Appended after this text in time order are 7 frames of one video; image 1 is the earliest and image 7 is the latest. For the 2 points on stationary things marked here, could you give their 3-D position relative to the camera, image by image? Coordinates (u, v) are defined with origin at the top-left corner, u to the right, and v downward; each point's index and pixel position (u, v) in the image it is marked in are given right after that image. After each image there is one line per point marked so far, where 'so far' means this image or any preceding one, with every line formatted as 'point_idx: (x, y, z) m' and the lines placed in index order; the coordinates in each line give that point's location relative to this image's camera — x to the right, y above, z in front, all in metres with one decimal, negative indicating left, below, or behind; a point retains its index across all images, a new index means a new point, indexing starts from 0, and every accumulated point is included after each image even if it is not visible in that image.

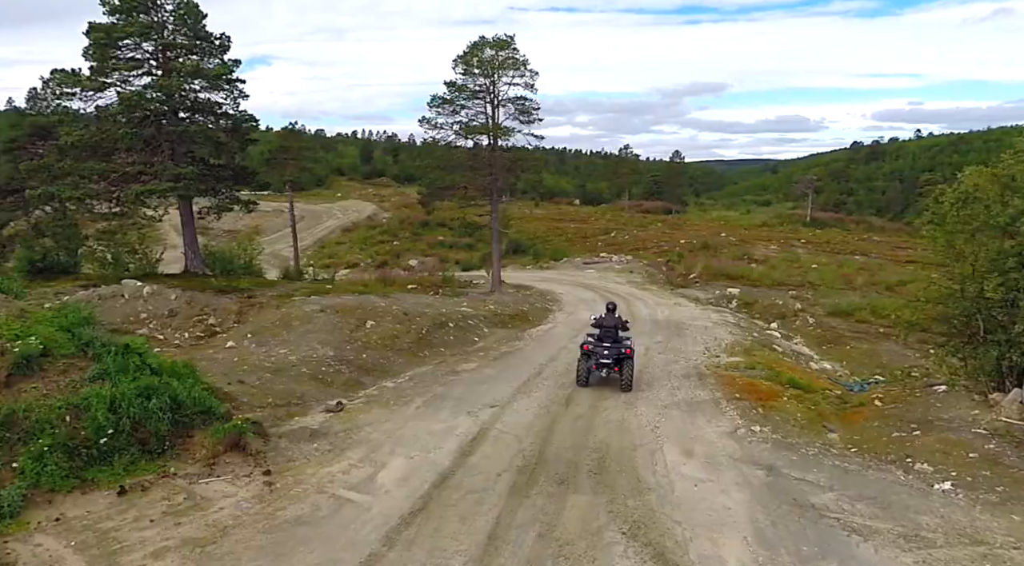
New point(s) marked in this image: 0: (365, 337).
0: (-3.4, -1.3, +15.5) m
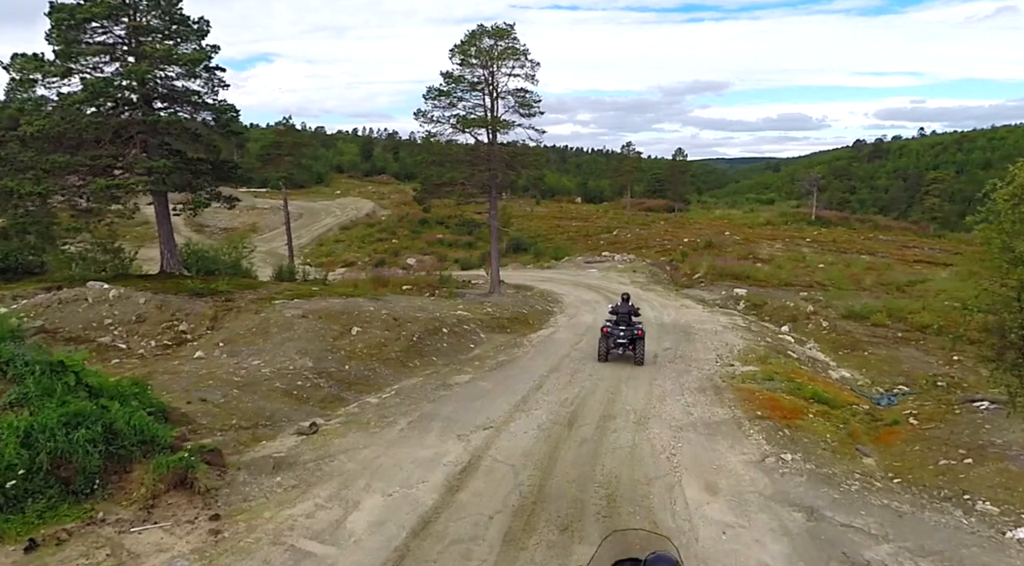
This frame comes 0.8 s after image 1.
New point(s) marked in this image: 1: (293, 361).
0: (-3.5, -1.3, +14.2) m
1: (-4.2, -1.5, +12.8) m
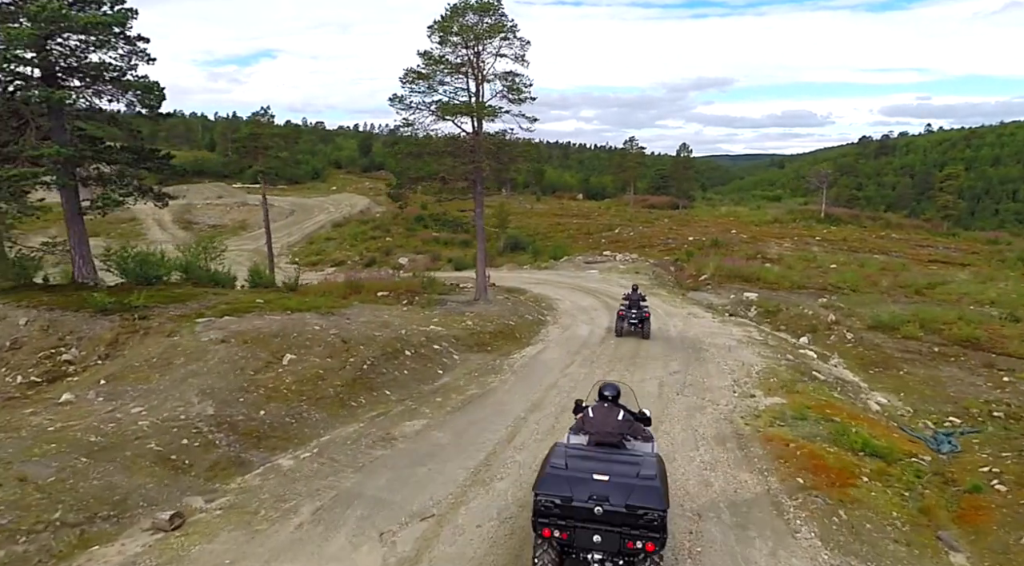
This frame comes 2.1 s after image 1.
0: (-4.0, -1.7, +11.2) m
1: (-4.8, -1.8, +9.8) m
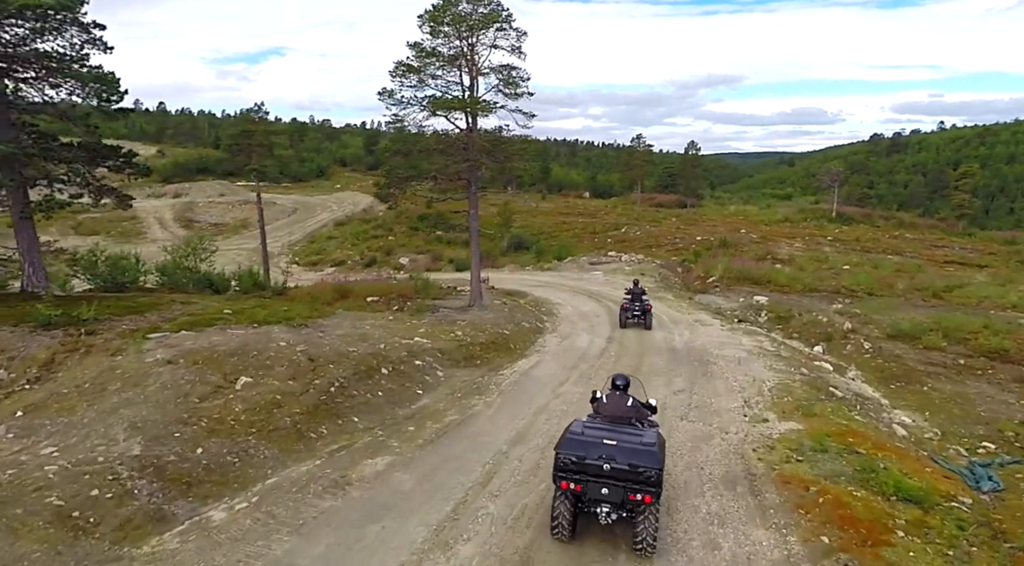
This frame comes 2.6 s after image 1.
0: (-4.3, -1.9, +9.9) m
1: (-5.1, -2.1, +8.4) m
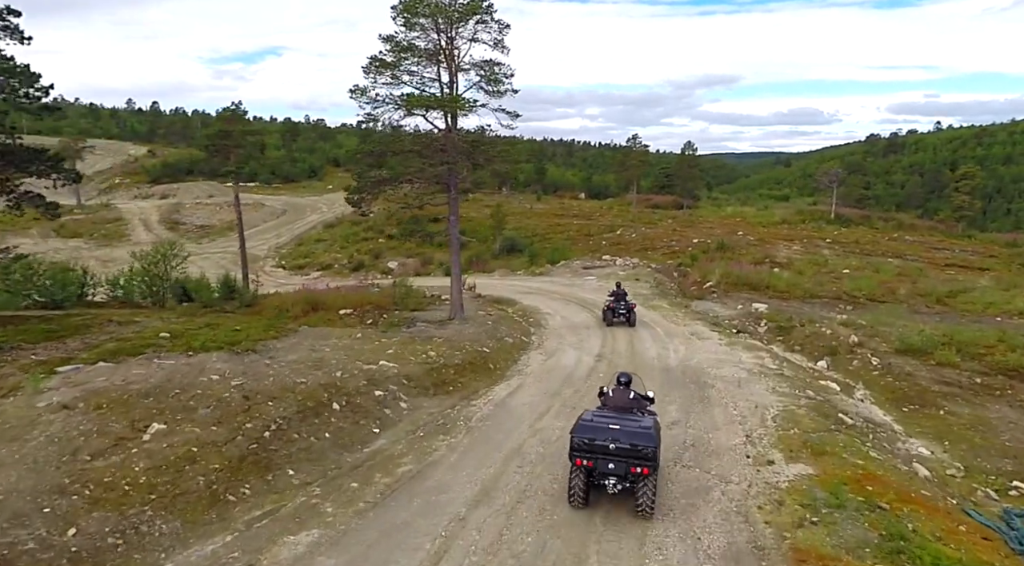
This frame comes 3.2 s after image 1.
0: (-4.9, -2.3, +8.2) m
1: (-5.6, -2.5, +6.7) m
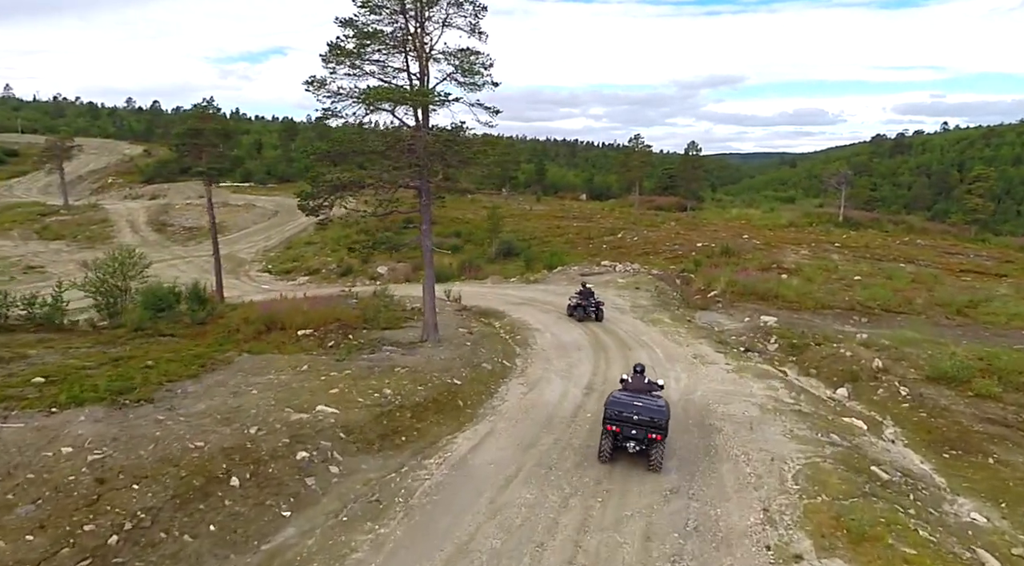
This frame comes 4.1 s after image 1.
0: (-5.6, -2.8, +5.5) m
1: (-6.3, -3.0, +4.0) m
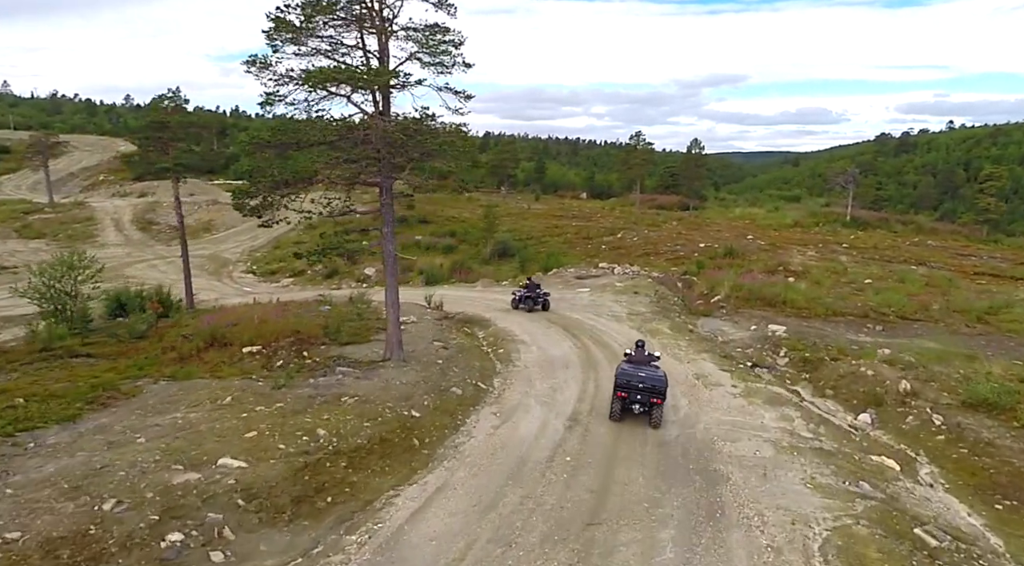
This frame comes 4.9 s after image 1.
0: (-6.3, -3.2, +2.9) m
1: (-7.1, -3.3, +1.4) m
